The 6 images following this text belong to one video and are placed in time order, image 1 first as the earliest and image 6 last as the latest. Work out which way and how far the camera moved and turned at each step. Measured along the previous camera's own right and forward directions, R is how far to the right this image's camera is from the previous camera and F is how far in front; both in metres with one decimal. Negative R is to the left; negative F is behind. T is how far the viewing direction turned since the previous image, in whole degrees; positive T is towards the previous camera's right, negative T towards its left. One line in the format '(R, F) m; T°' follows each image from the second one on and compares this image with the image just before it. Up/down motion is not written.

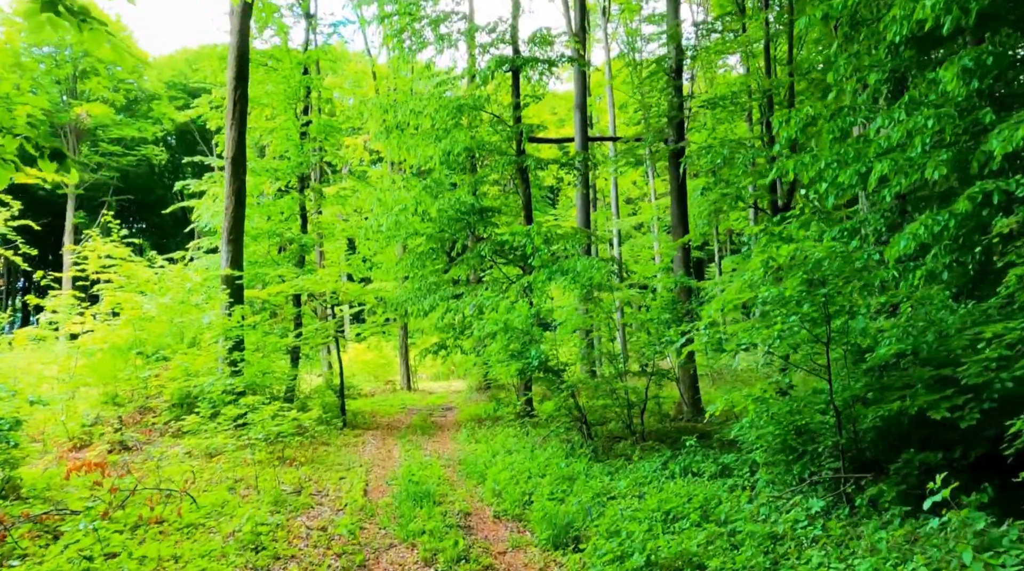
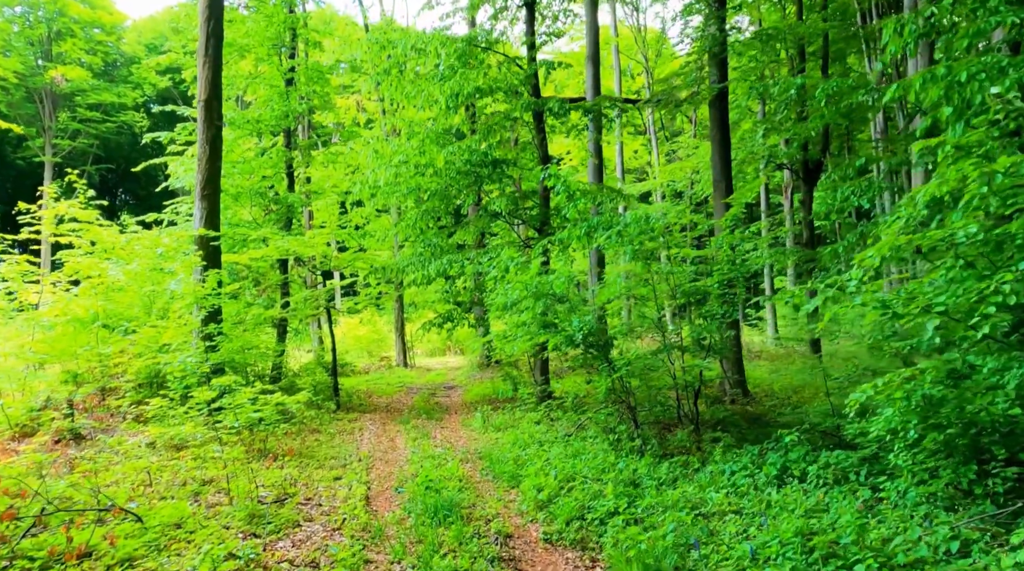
(-0.5, +2.1) m; +1°
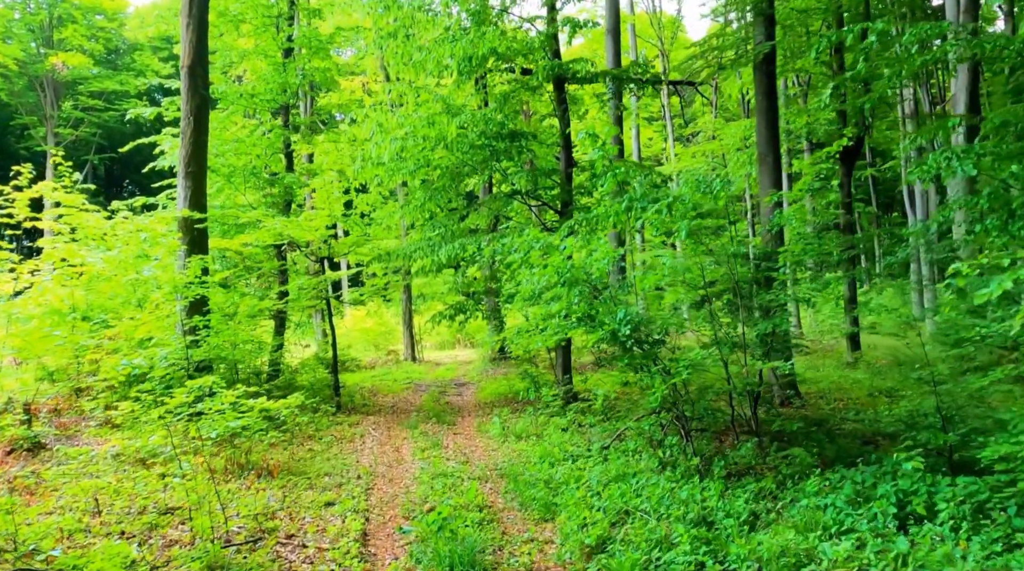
(-0.2, +1.5) m; -1°
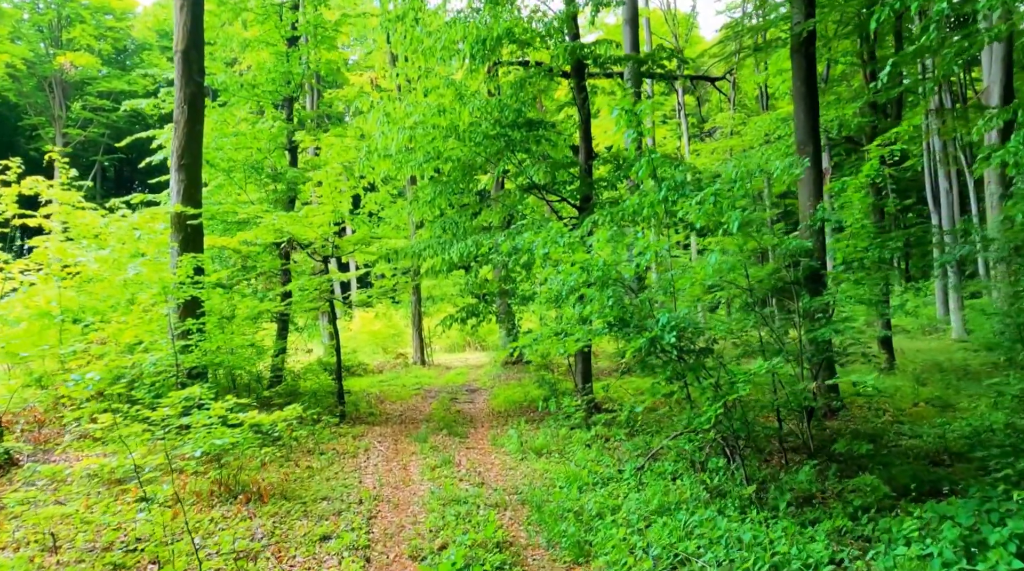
(-0.1, +0.9) m; -1°
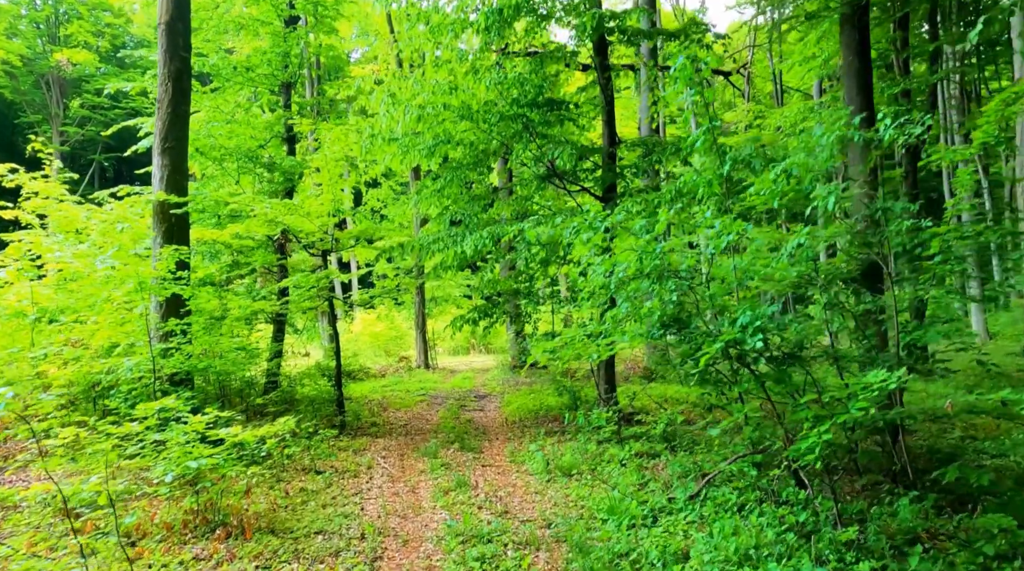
(-0.2, +1.2) m; 0°
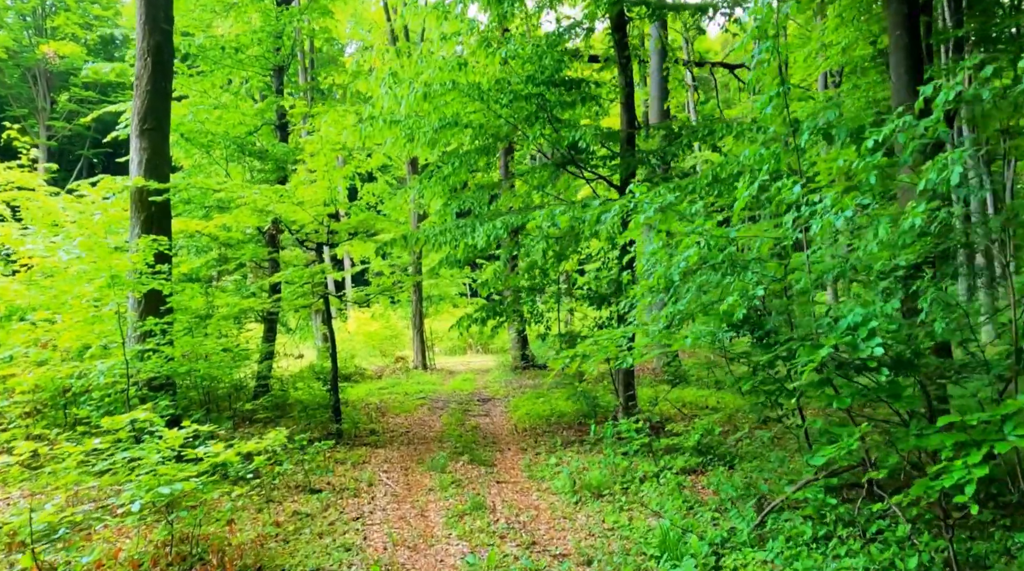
(-0.3, +1.0) m; +1°
